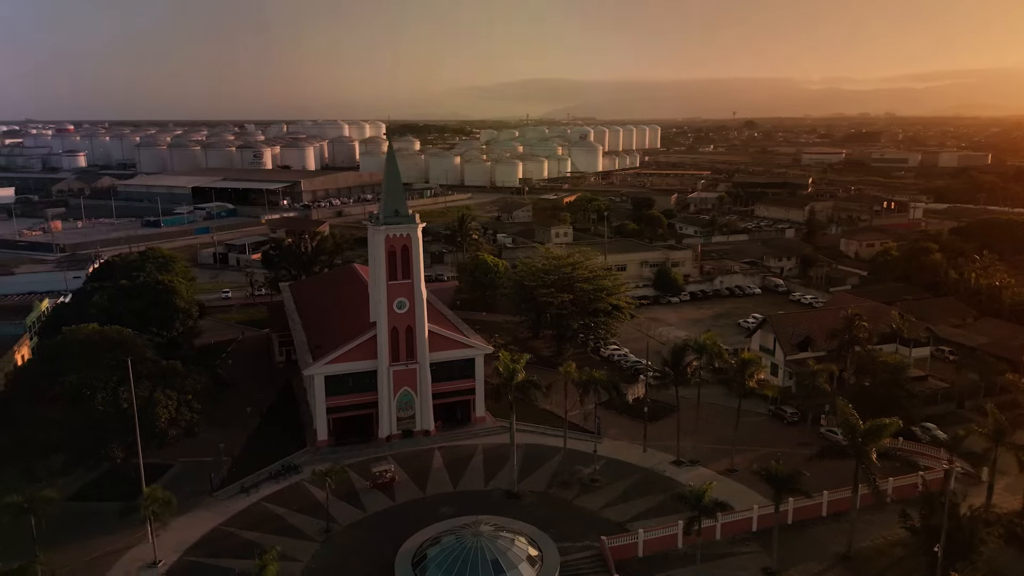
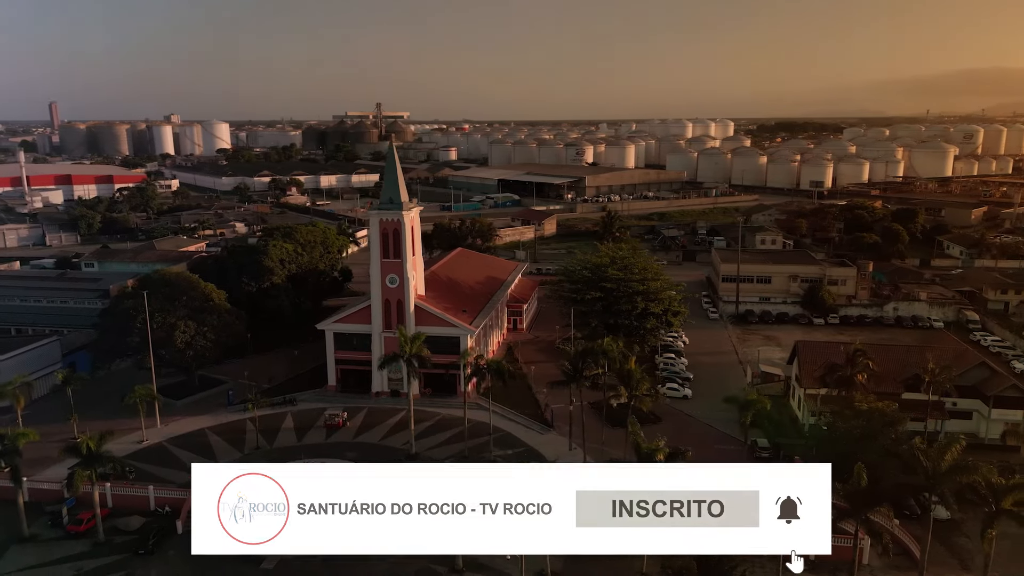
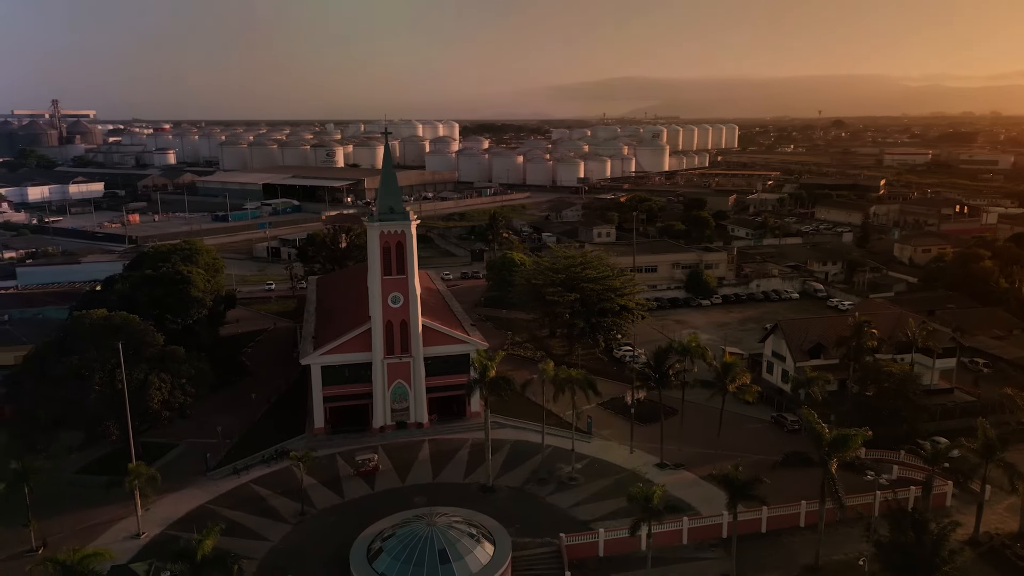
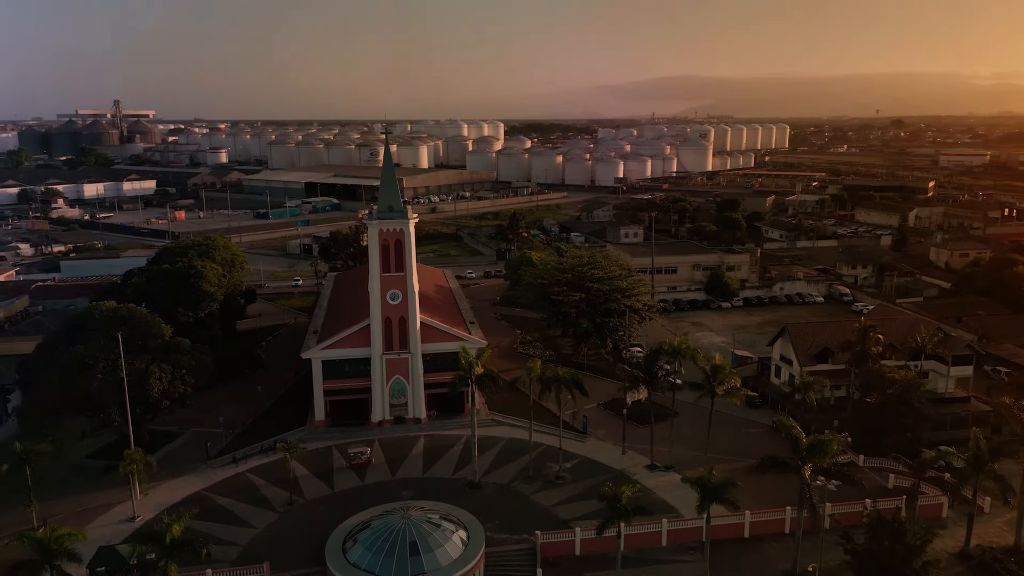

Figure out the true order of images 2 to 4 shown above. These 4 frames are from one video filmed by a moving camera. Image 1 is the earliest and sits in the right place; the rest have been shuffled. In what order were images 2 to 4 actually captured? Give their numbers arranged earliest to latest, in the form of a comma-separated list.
3, 4, 2
